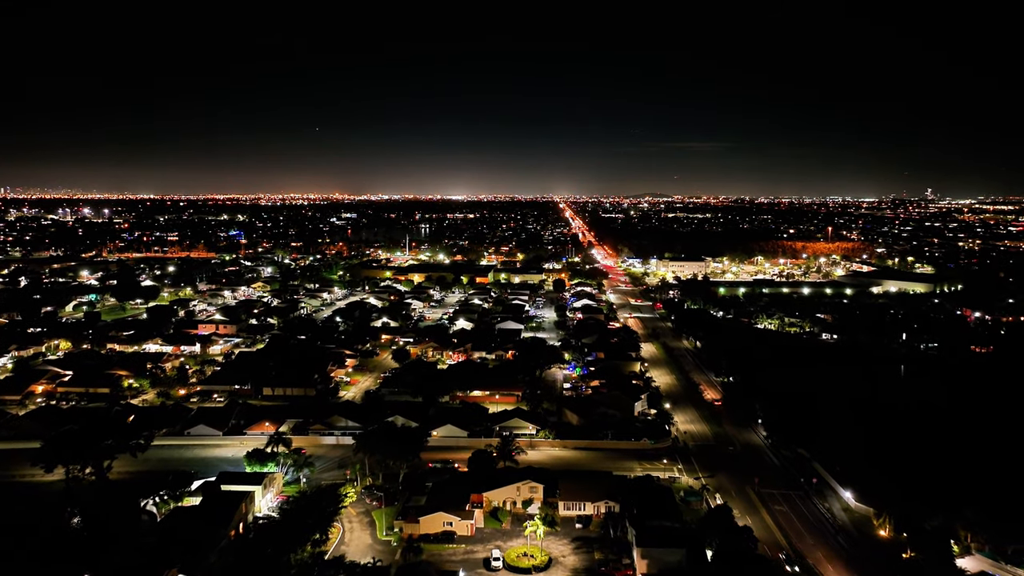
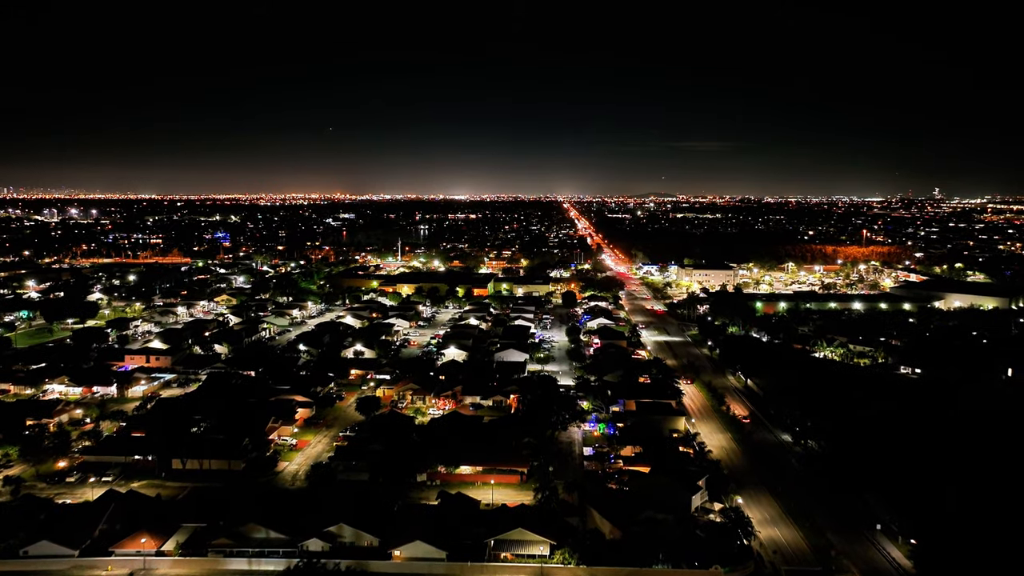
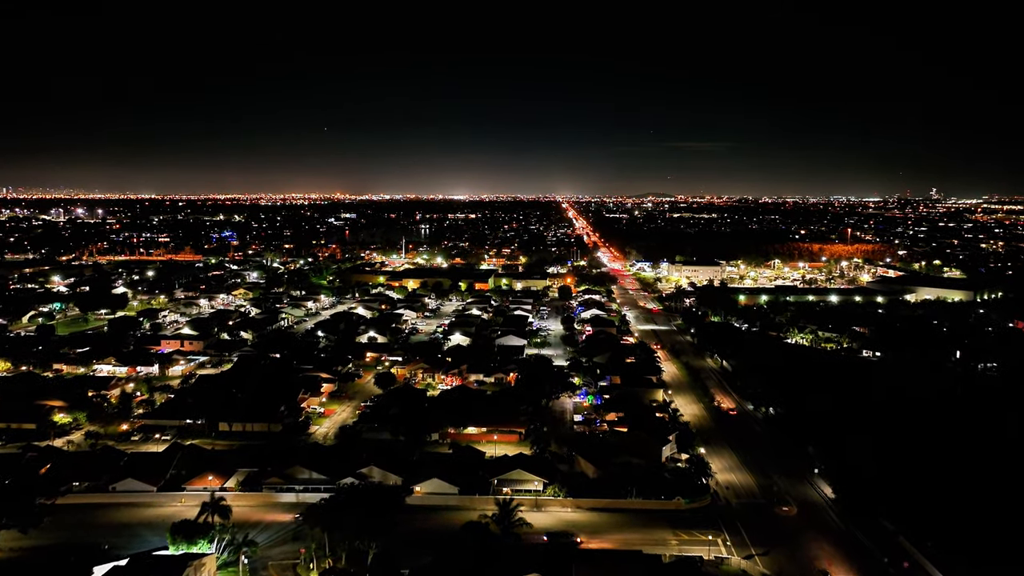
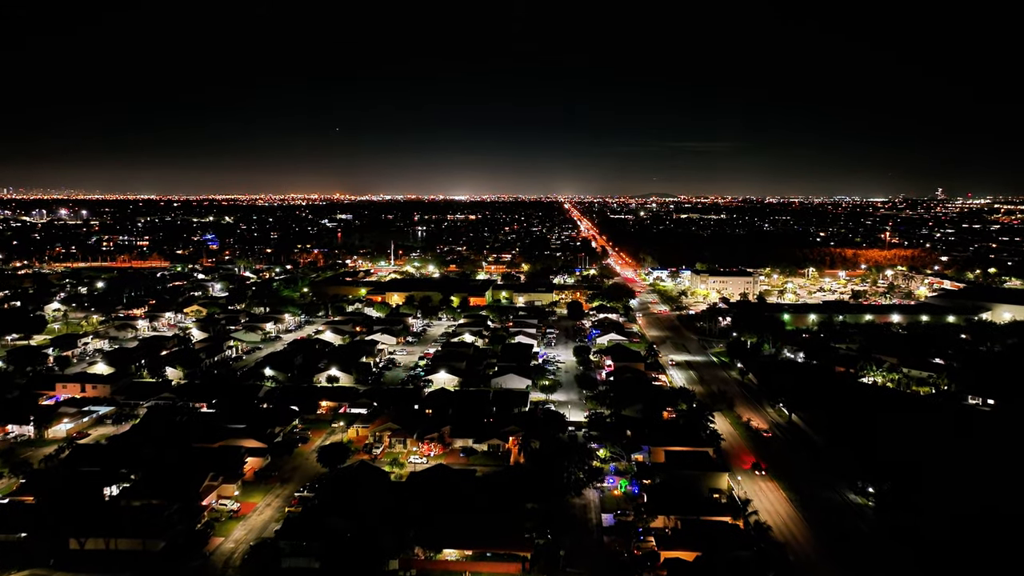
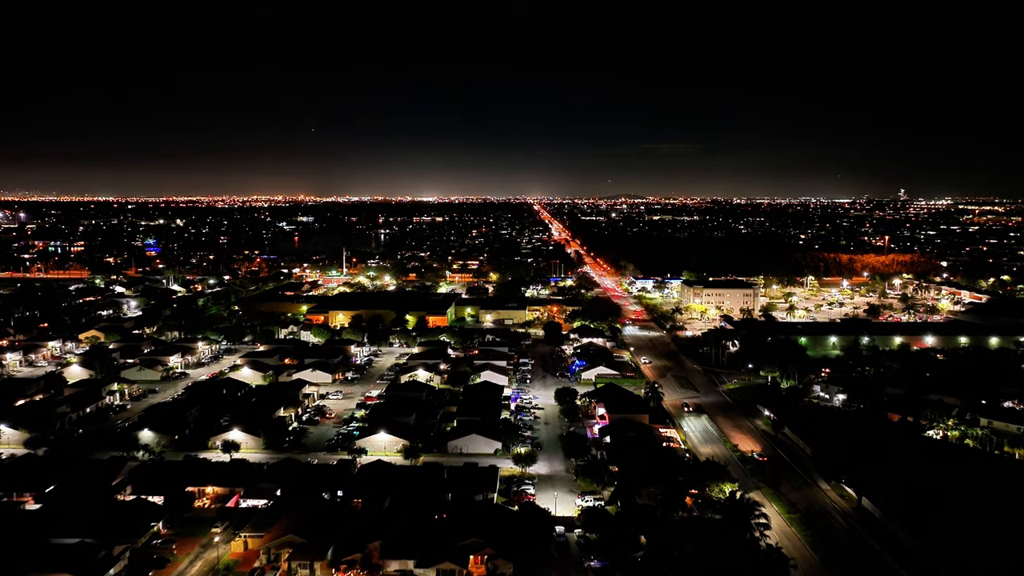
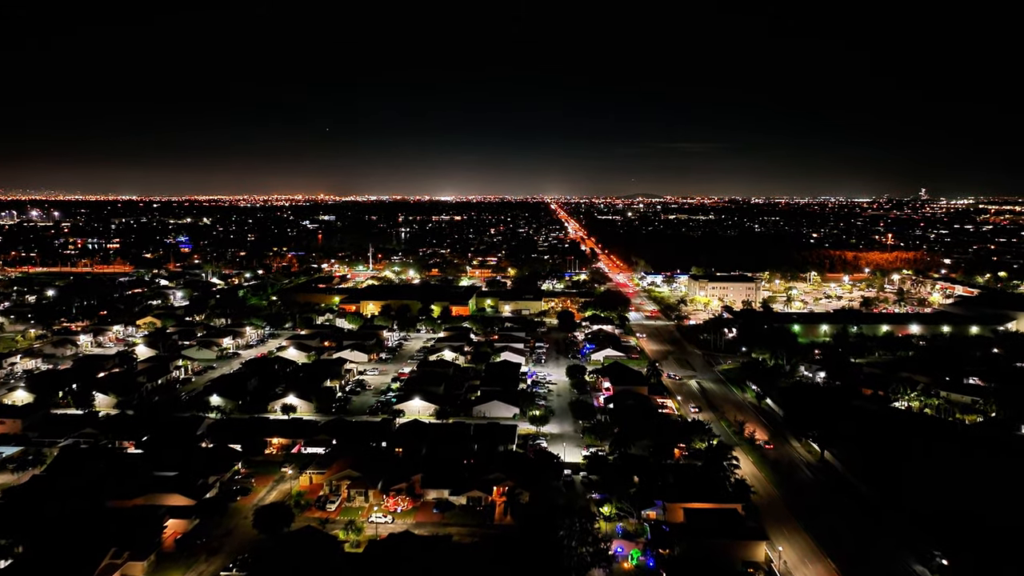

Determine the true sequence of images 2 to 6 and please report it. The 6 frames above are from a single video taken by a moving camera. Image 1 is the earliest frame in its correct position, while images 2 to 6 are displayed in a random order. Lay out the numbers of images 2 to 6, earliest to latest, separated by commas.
3, 2, 4, 6, 5
